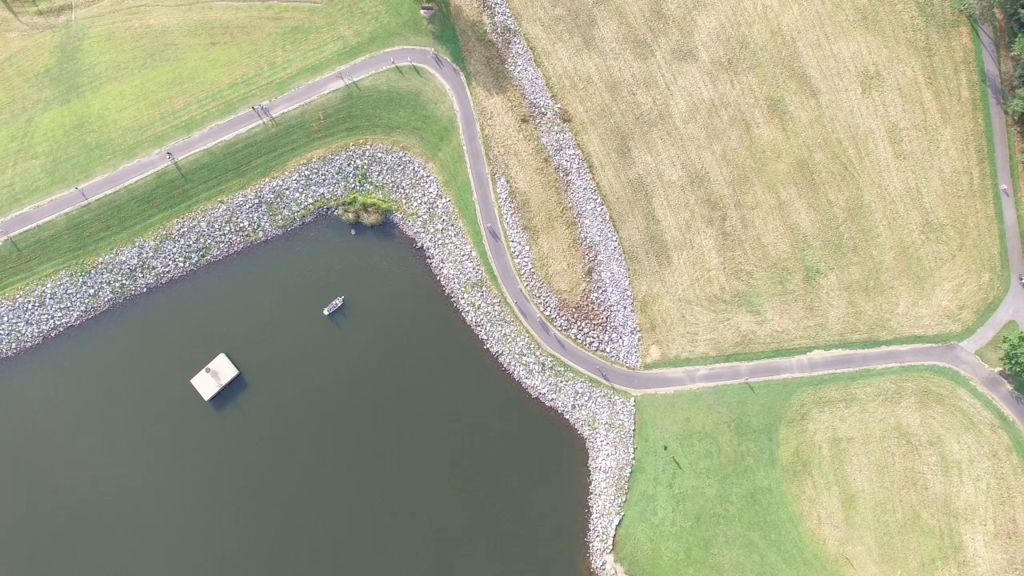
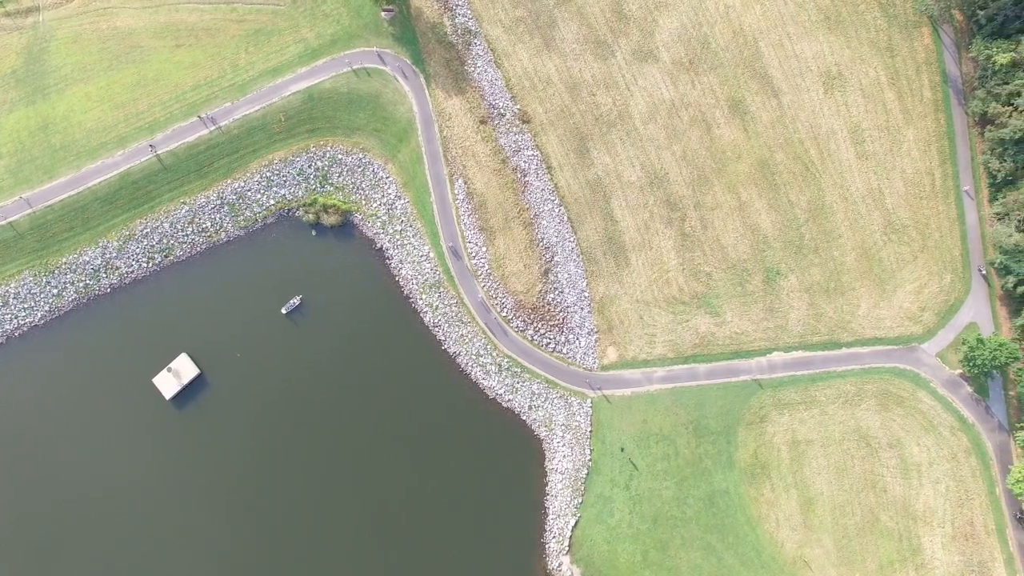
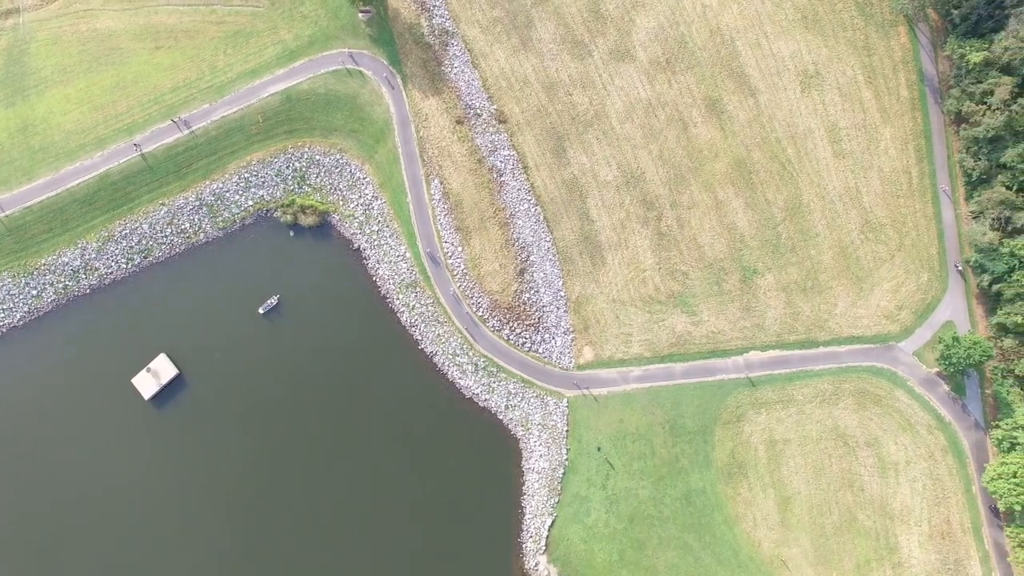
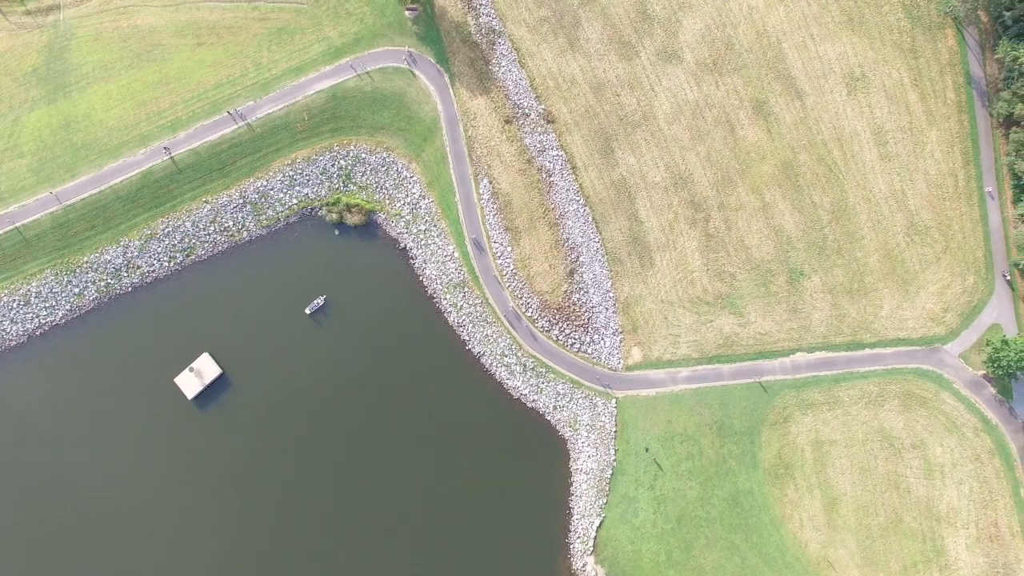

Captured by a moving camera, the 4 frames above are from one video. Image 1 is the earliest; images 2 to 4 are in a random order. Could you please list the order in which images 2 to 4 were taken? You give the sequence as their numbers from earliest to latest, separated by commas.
4, 2, 3
